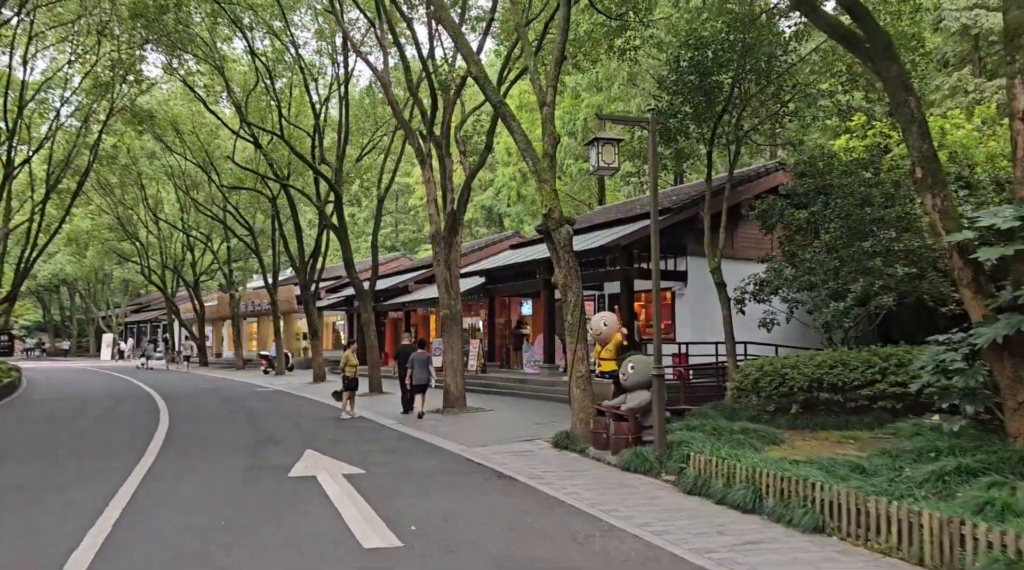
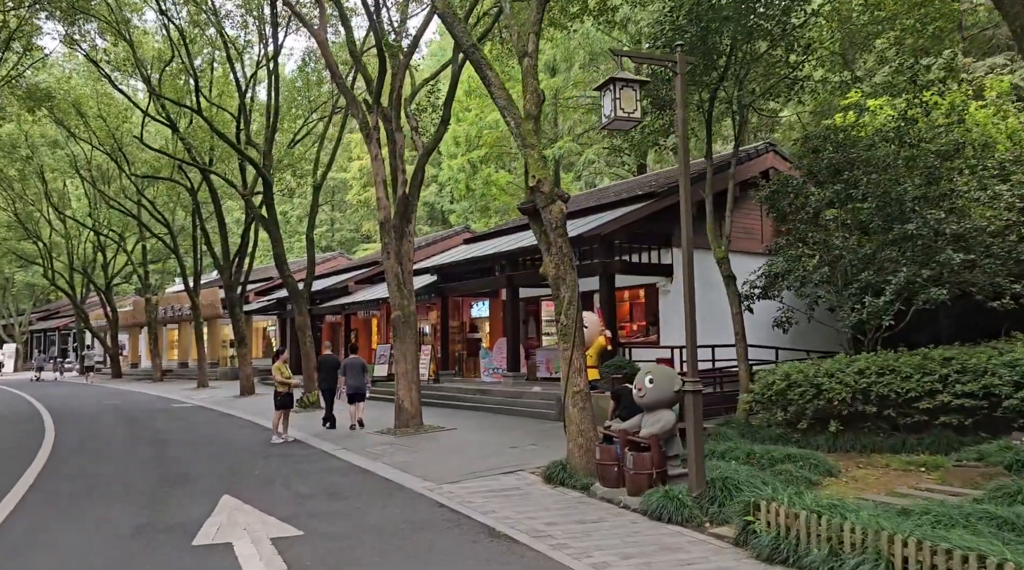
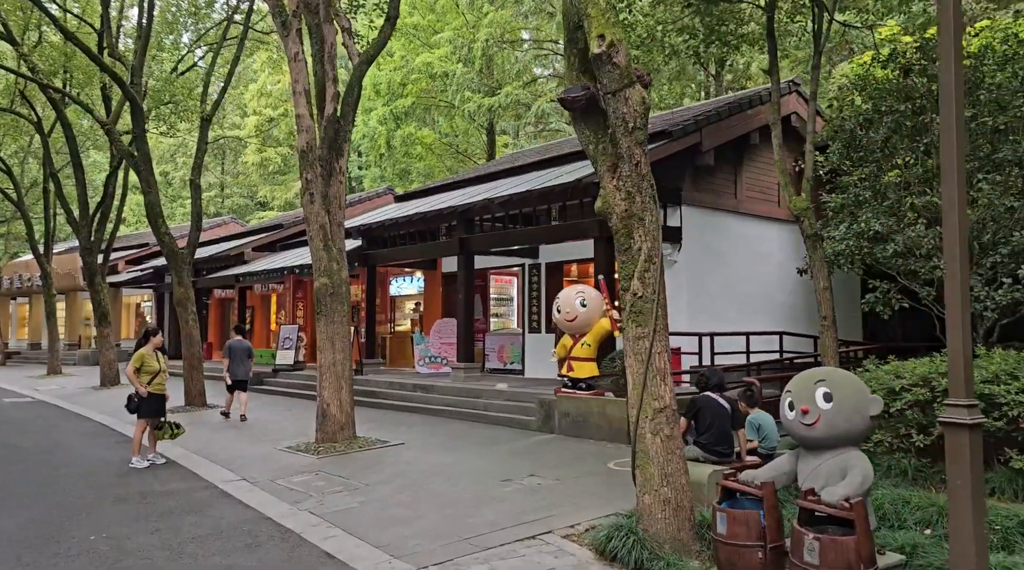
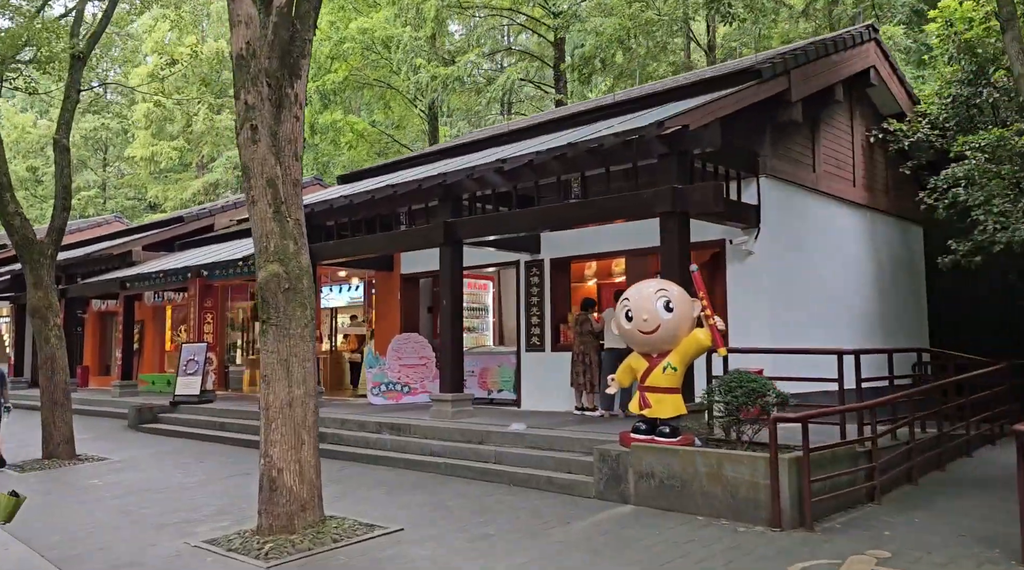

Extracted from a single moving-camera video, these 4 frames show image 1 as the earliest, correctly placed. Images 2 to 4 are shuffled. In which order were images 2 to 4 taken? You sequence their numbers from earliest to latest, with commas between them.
2, 3, 4
